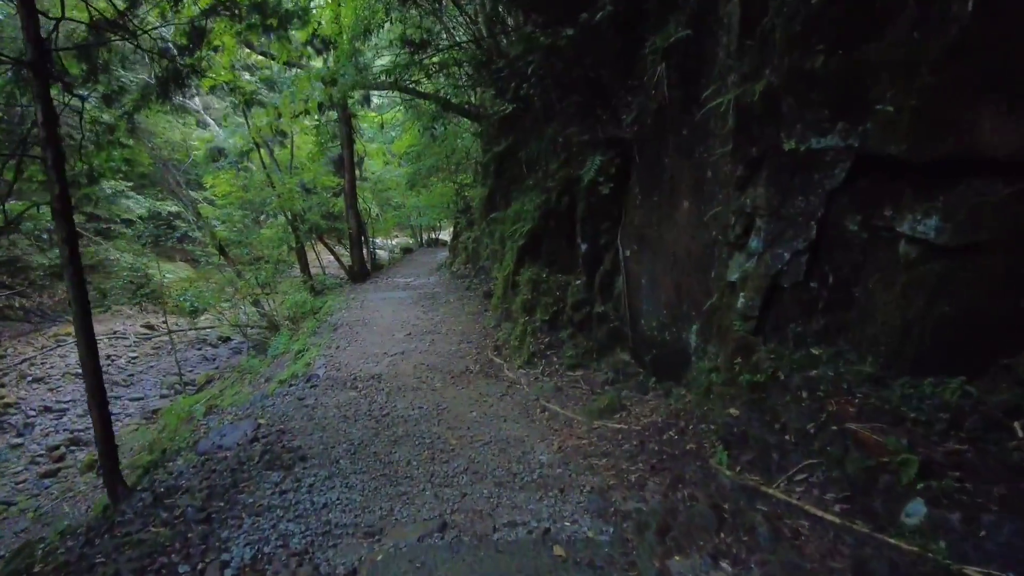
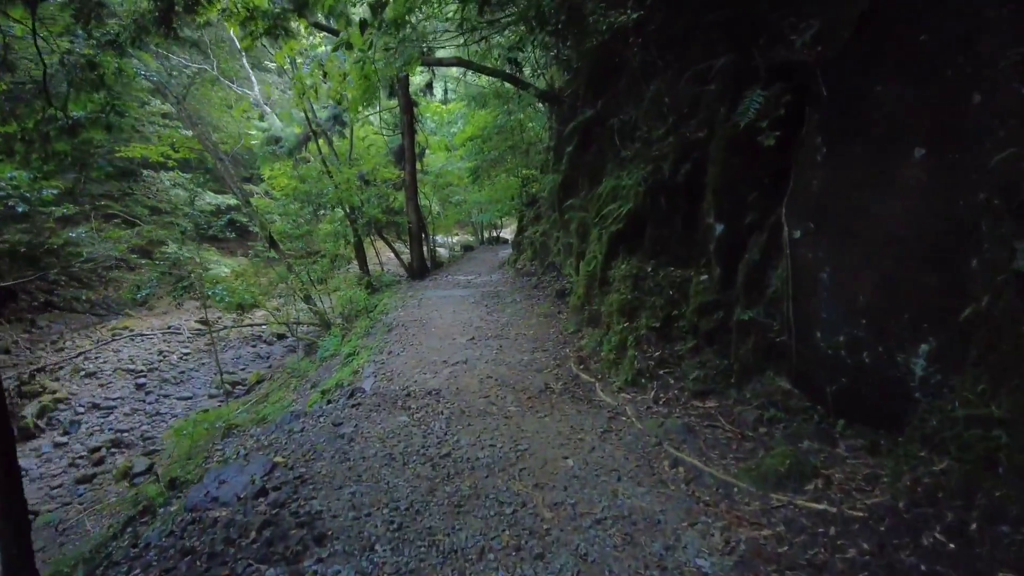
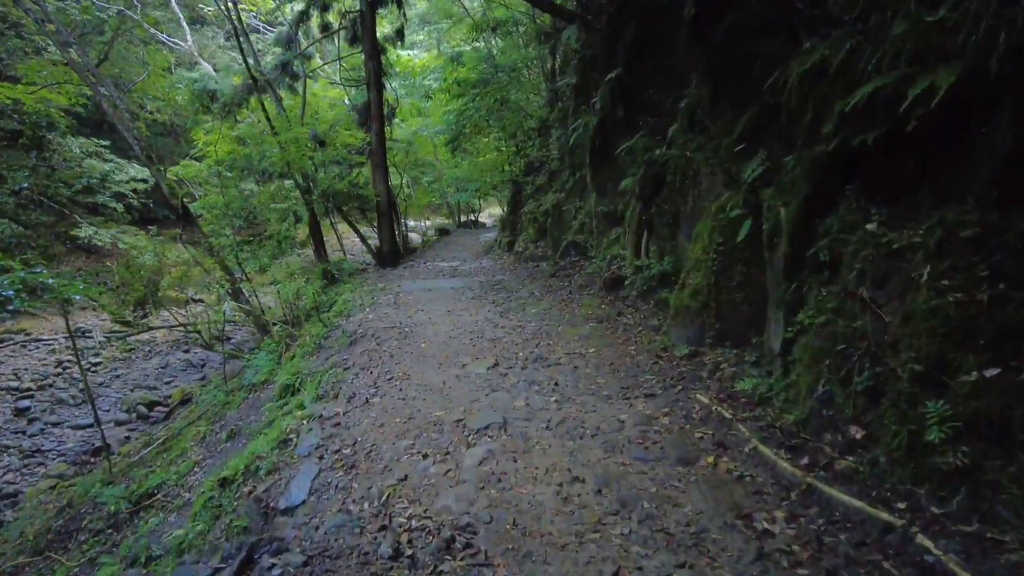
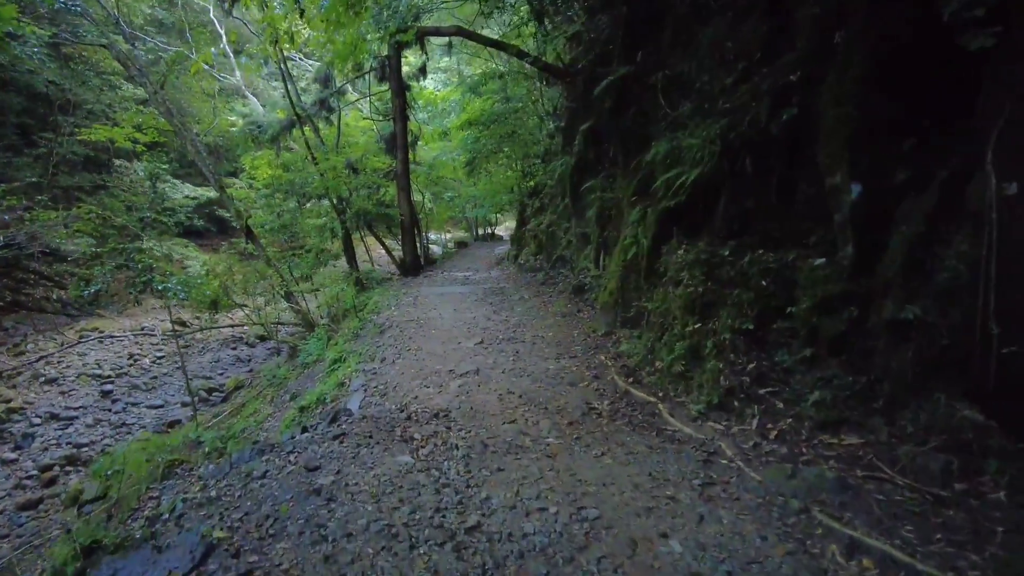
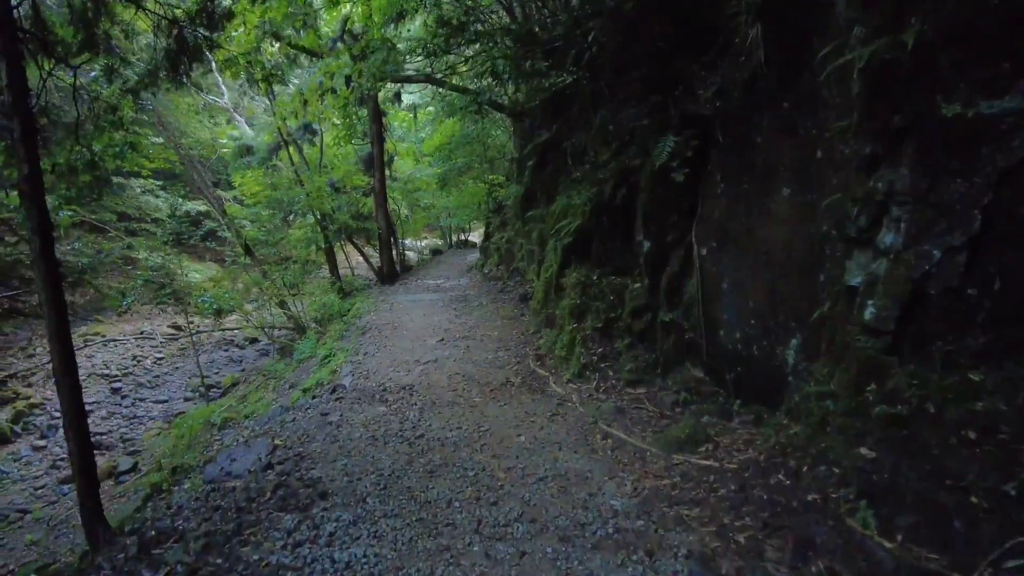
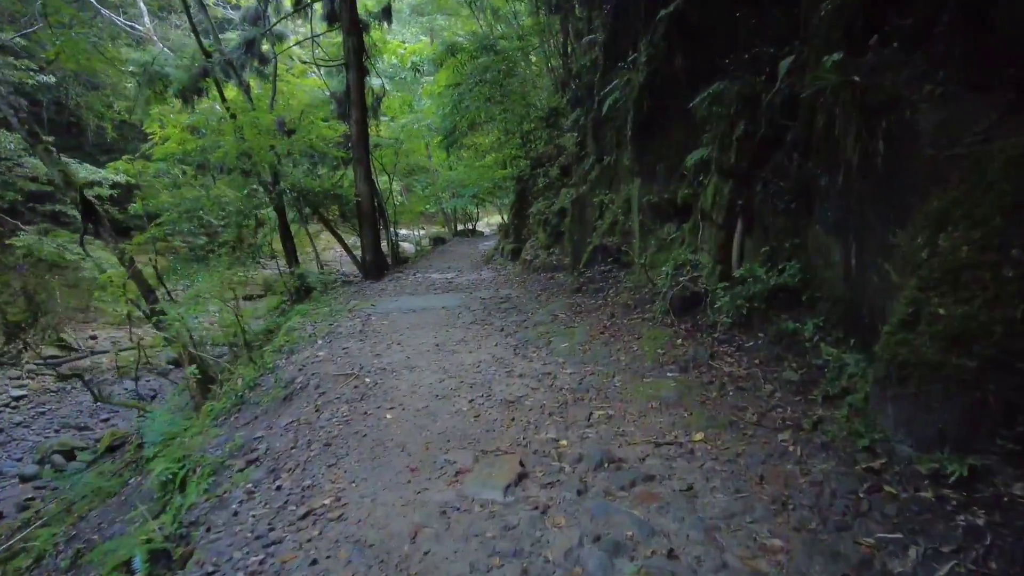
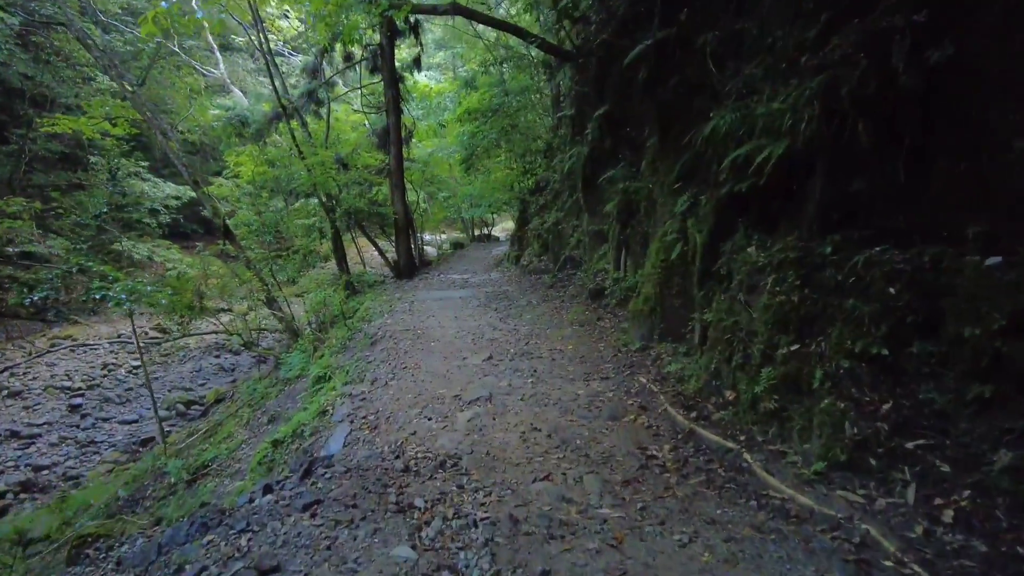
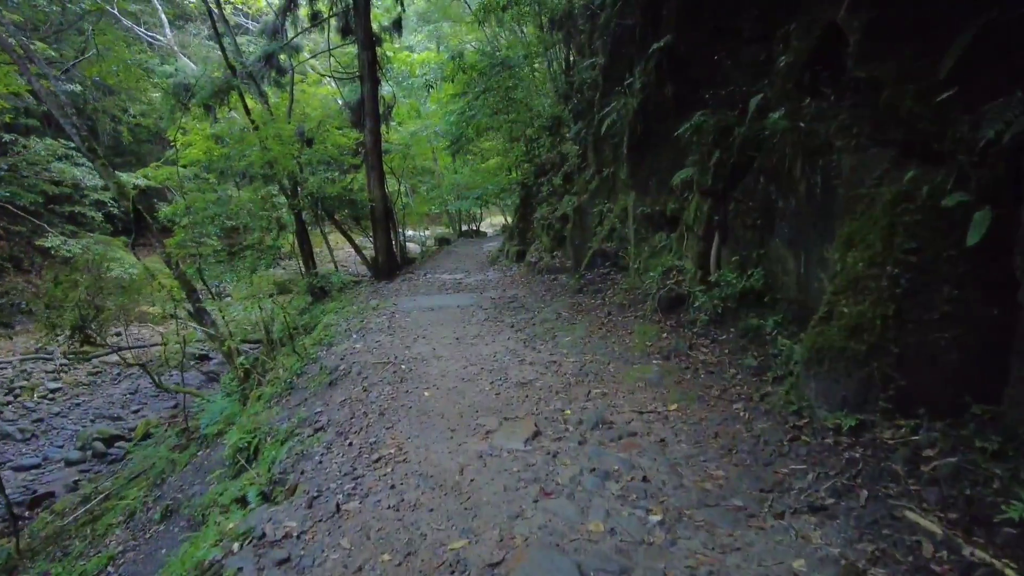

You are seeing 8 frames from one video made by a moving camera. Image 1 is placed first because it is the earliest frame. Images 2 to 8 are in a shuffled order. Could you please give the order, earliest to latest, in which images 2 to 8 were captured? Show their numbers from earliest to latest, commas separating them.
5, 2, 4, 7, 3, 8, 6
